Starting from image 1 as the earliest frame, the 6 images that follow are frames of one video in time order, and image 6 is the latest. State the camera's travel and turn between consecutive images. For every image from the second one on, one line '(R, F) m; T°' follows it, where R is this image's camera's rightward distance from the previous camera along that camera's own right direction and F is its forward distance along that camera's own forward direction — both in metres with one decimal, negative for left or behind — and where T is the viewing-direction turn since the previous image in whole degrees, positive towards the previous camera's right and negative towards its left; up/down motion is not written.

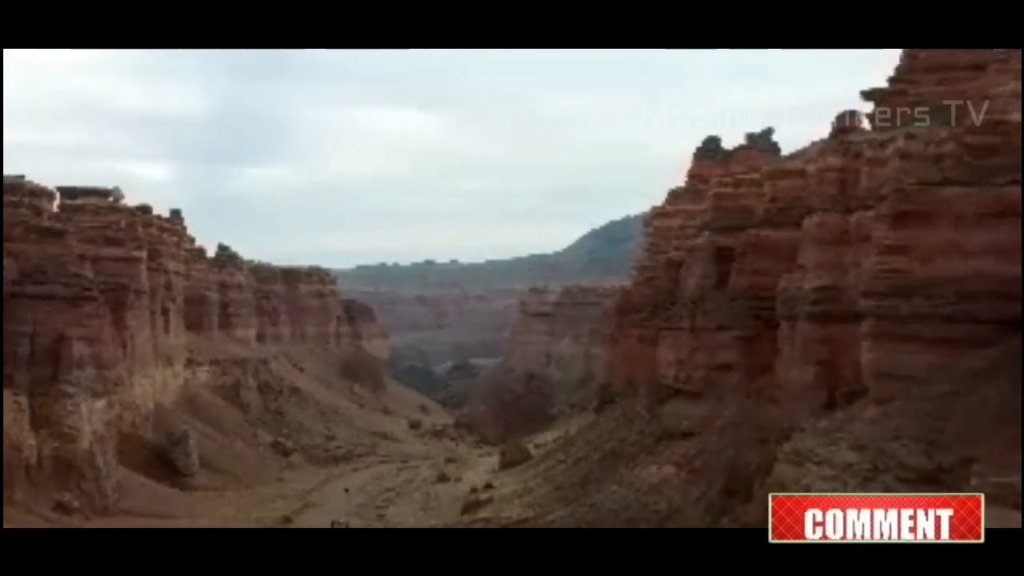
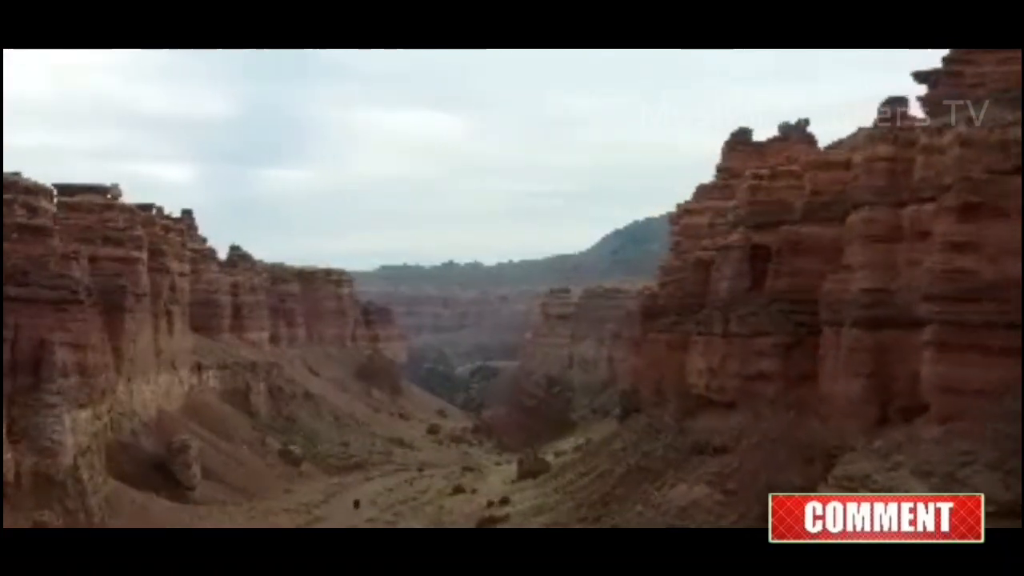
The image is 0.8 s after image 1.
(+0.1, +1.4) m; -1°
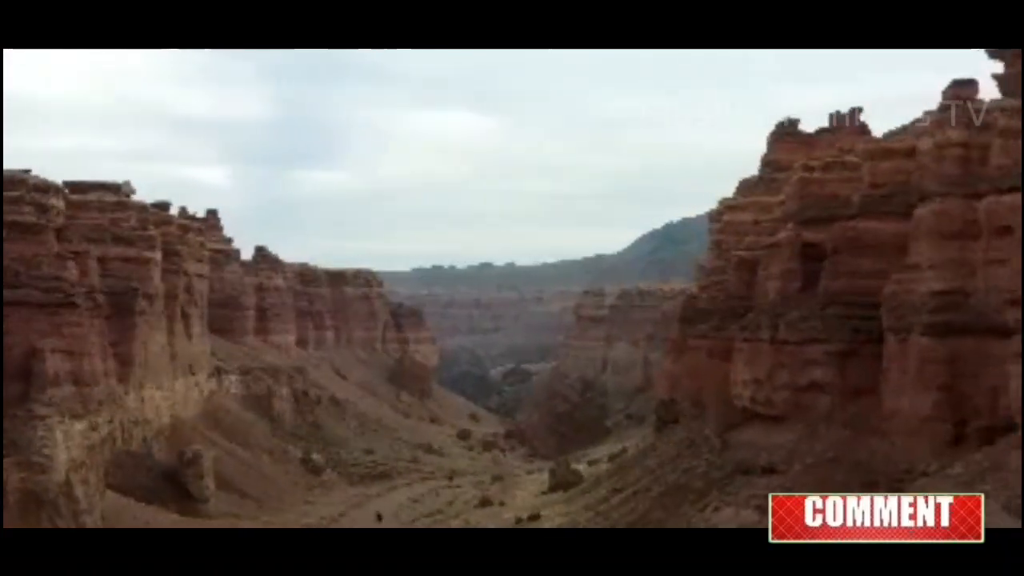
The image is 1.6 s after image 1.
(+0.1, +1.4) m; -2°
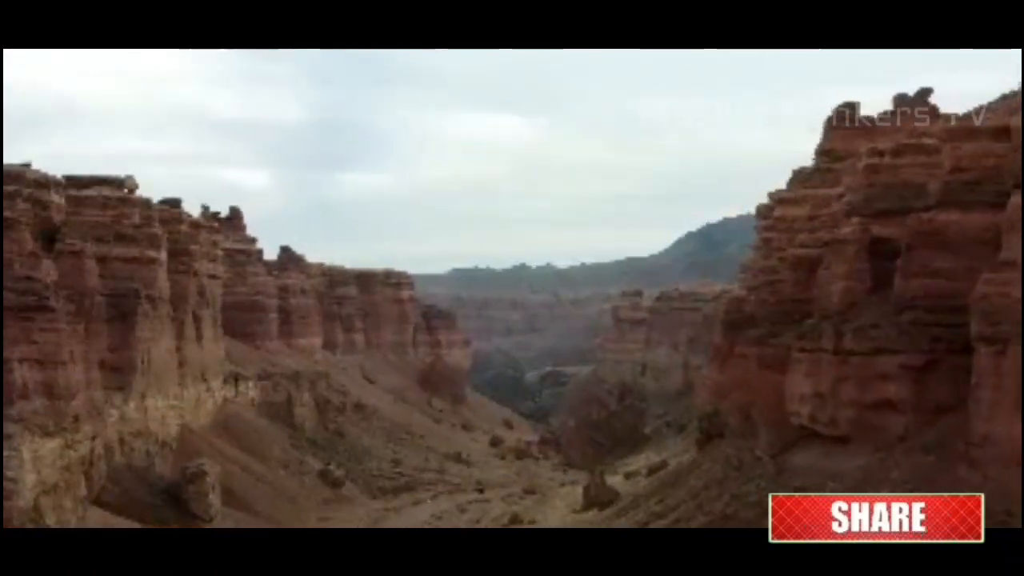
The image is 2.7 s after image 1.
(+0.1, +1.9) m; -2°
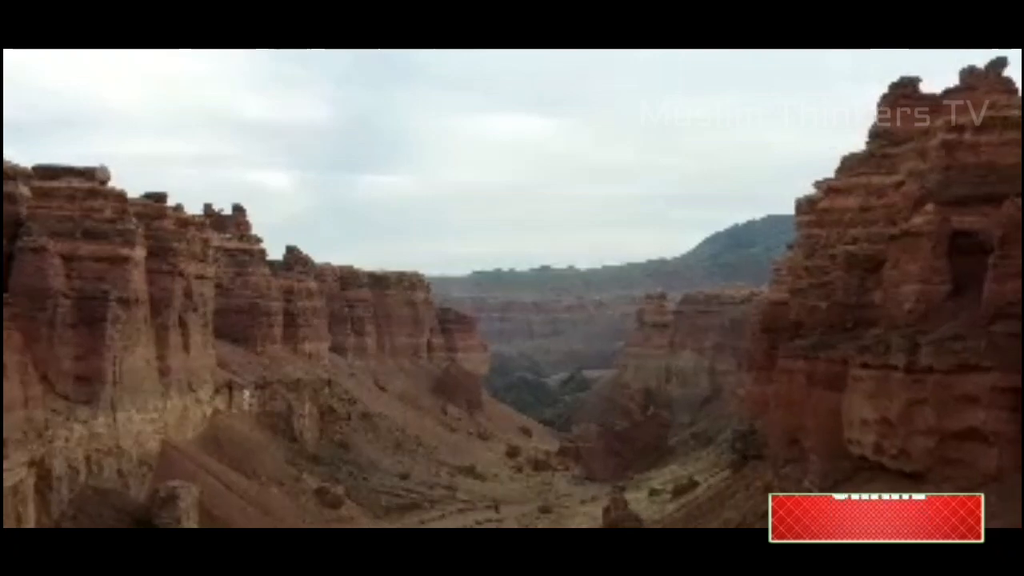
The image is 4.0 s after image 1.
(+0.2, +2.3) m; -1°
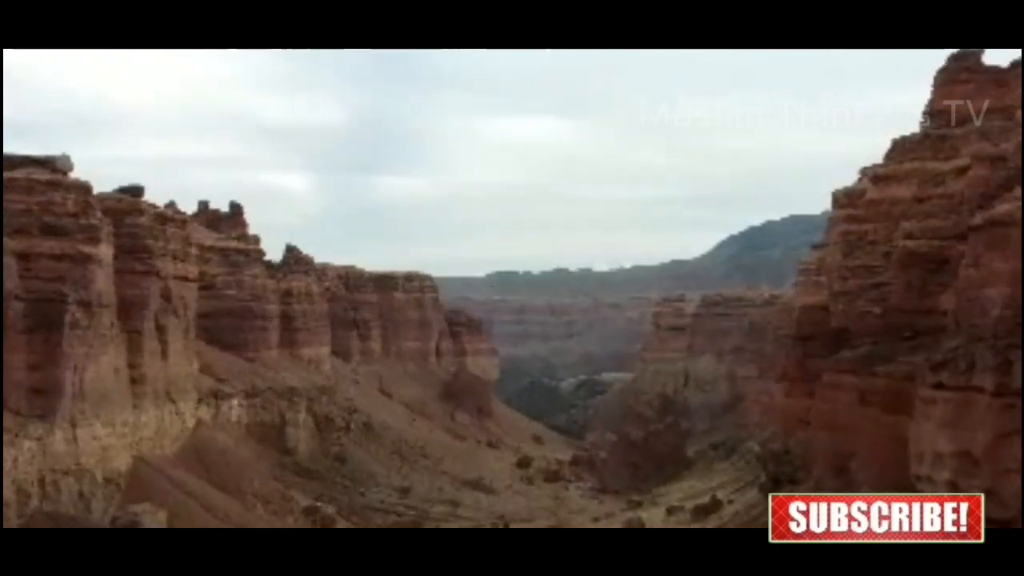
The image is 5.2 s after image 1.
(+0.2, +2.1) m; -1°
